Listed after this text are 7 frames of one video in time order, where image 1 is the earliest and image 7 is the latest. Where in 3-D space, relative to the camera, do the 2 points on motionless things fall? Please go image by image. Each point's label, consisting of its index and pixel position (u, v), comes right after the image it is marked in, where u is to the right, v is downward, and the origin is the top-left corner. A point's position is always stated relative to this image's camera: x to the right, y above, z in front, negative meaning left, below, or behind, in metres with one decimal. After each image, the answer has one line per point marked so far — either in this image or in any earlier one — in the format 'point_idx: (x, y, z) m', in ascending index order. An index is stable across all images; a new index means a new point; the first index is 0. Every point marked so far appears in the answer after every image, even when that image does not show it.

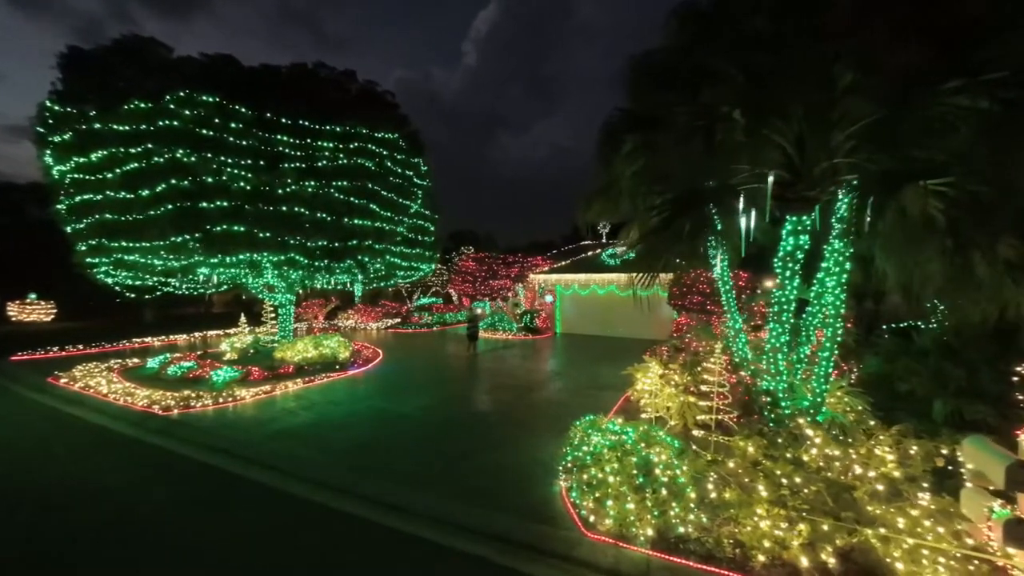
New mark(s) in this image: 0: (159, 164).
0: (-6.1, +2.3, +11.2) m
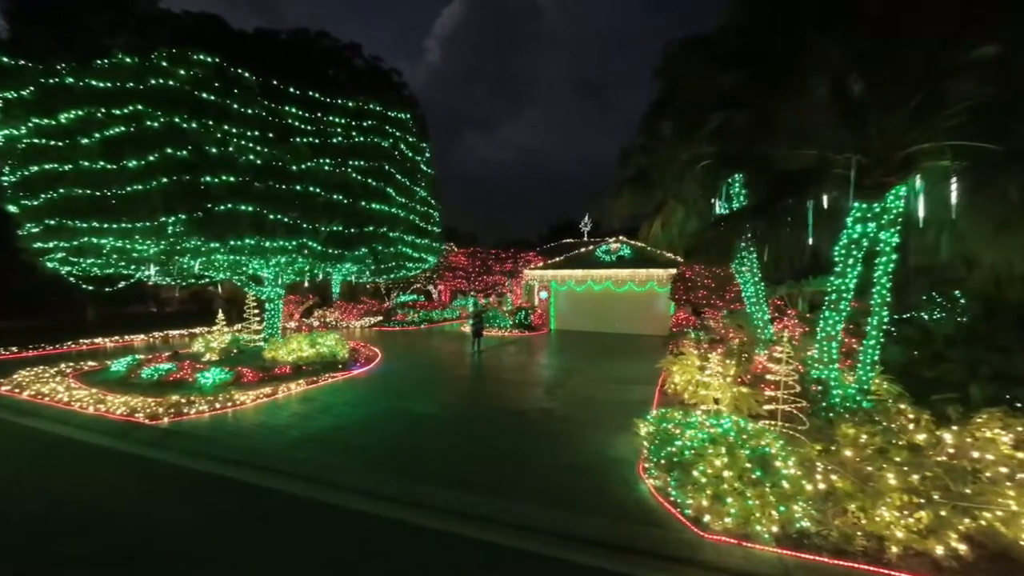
0: (-5.5, +2.5, +9.8) m
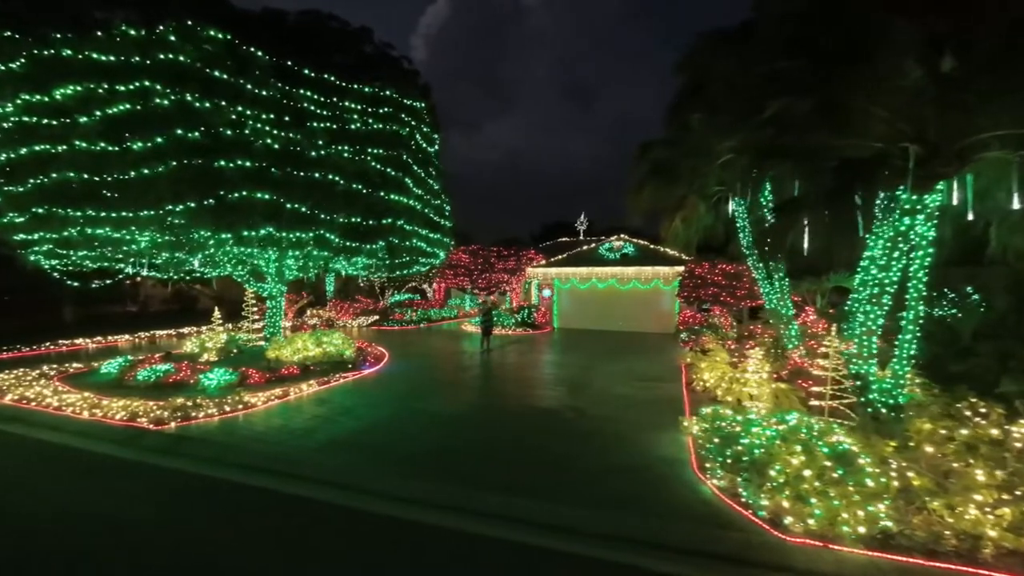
0: (-5.0, +2.6, +9.1) m
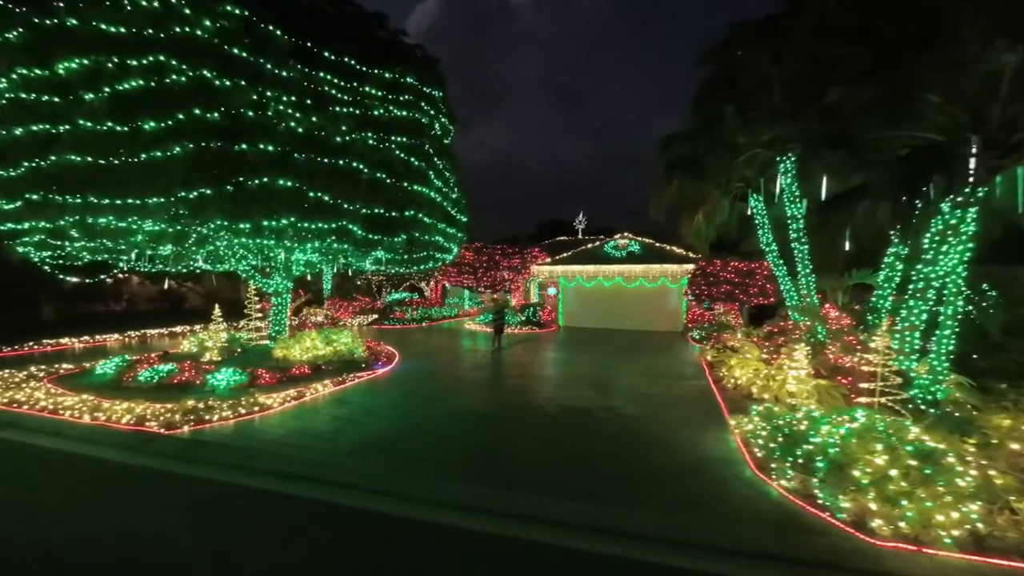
0: (-4.4, +2.7, +8.4) m
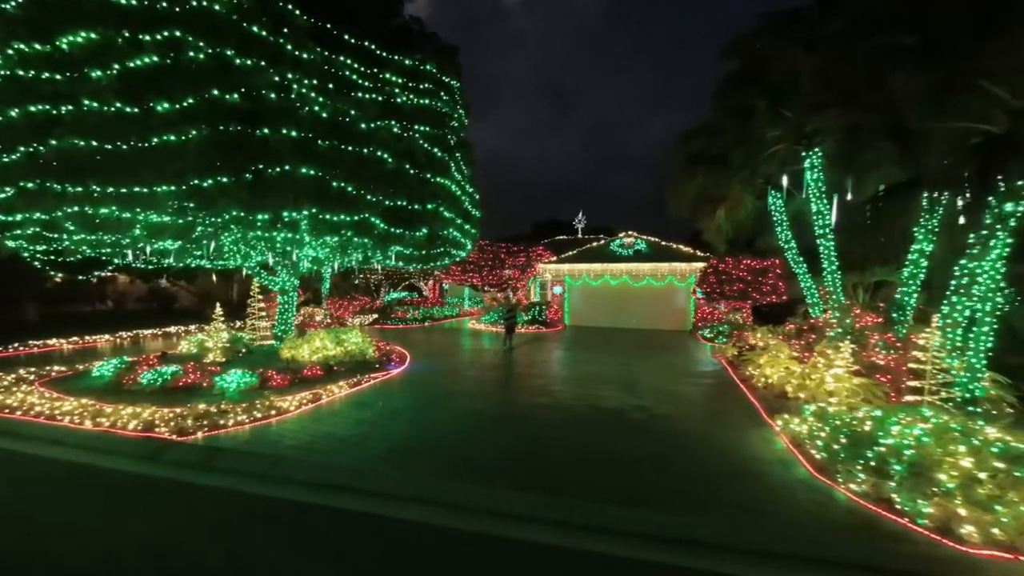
0: (-4.0, +2.8, +7.9) m
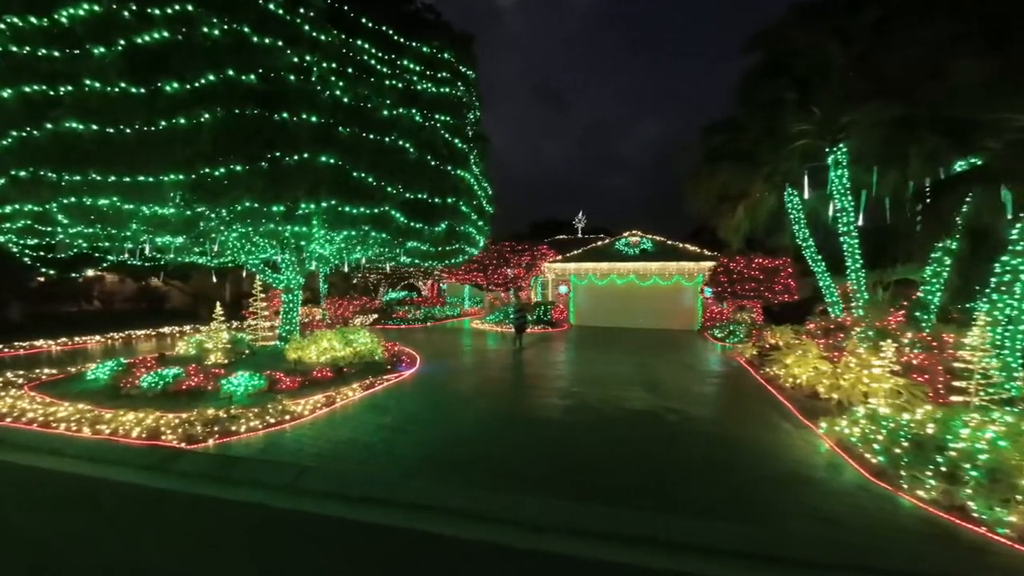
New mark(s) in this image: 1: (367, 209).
0: (-3.6, +2.8, +7.3) m
1: (-2.1, +1.1, +8.6) m
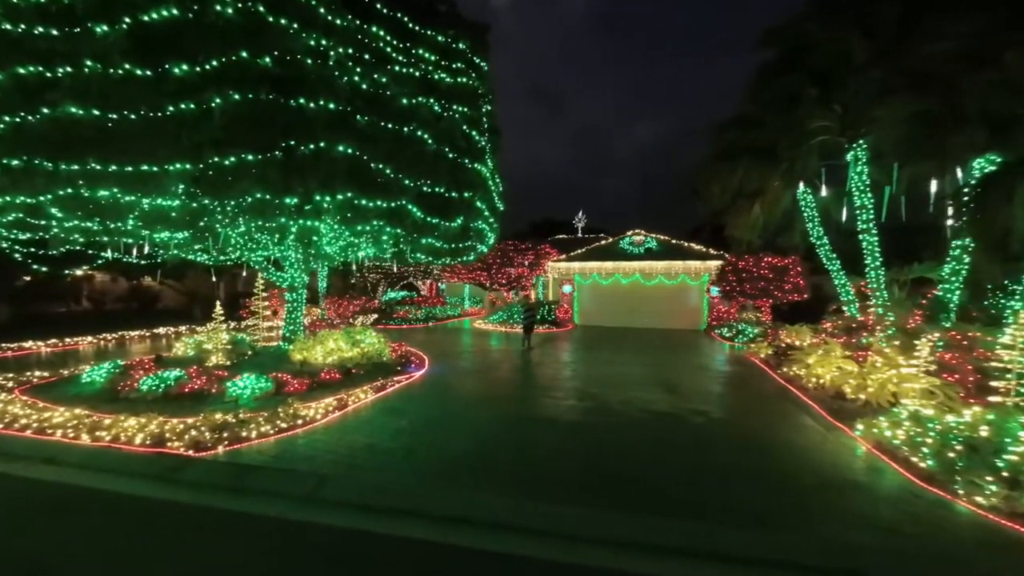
0: (-3.3, +2.8, +6.9) m
1: (-1.8, +1.1, +8.2) m
